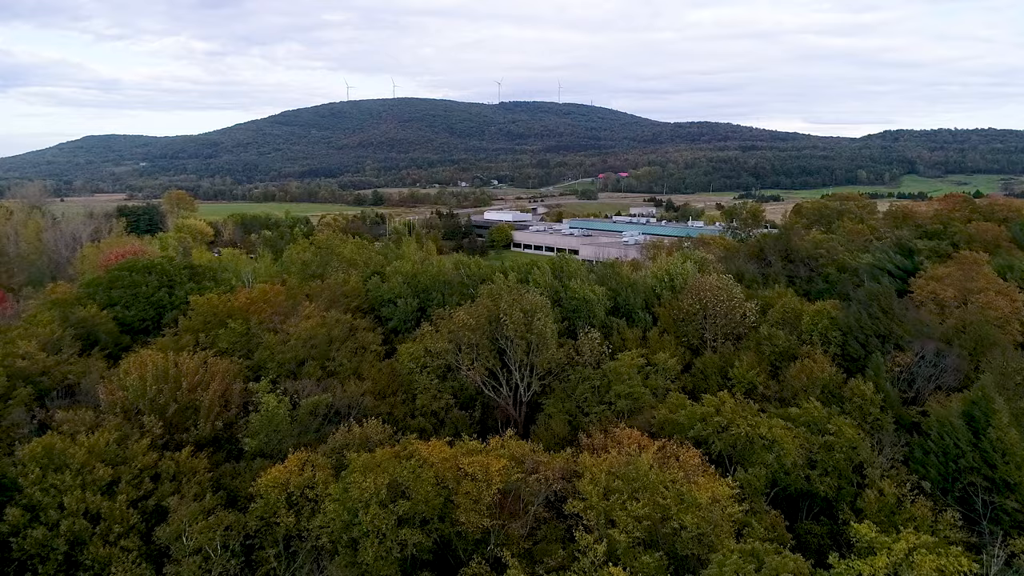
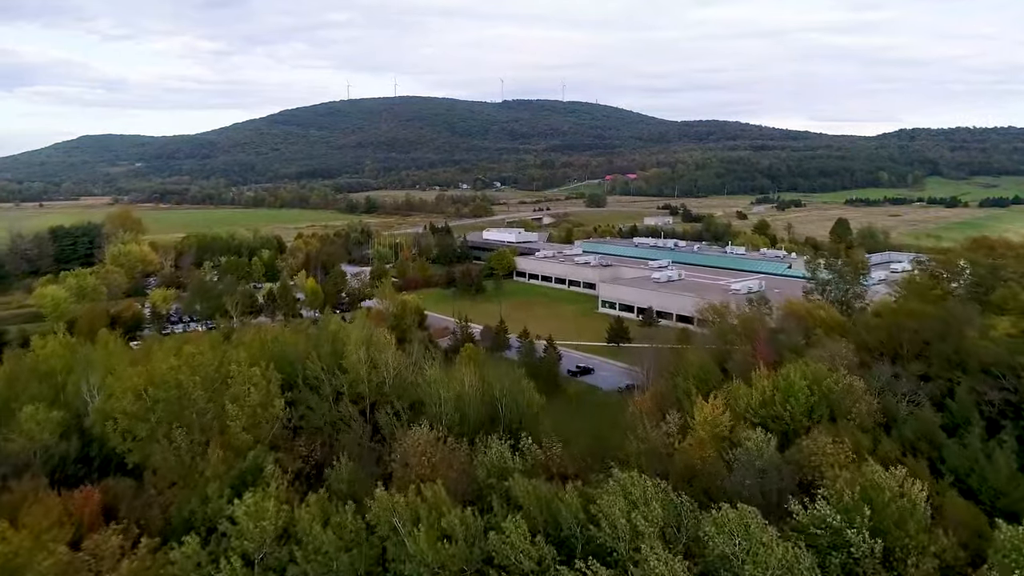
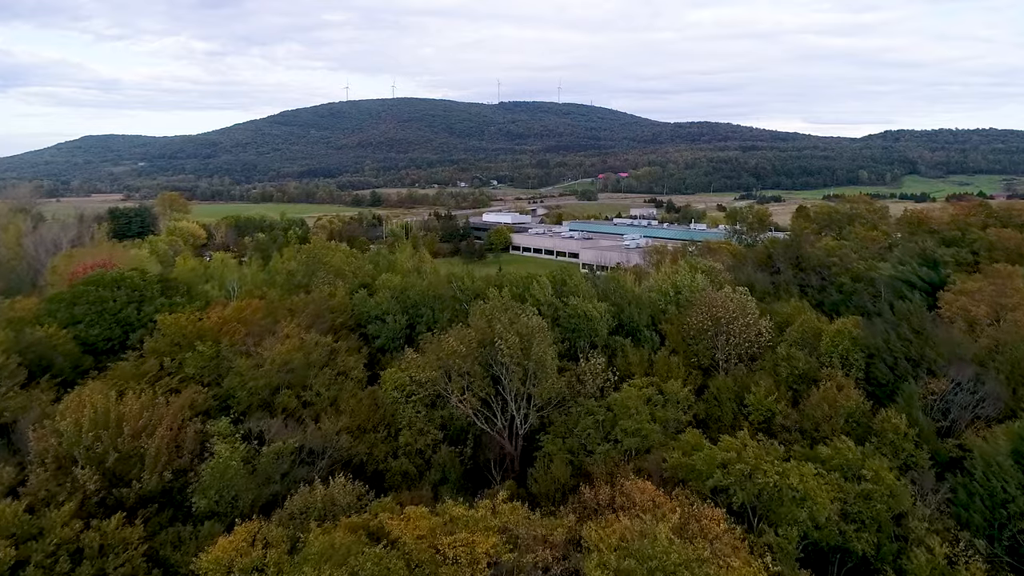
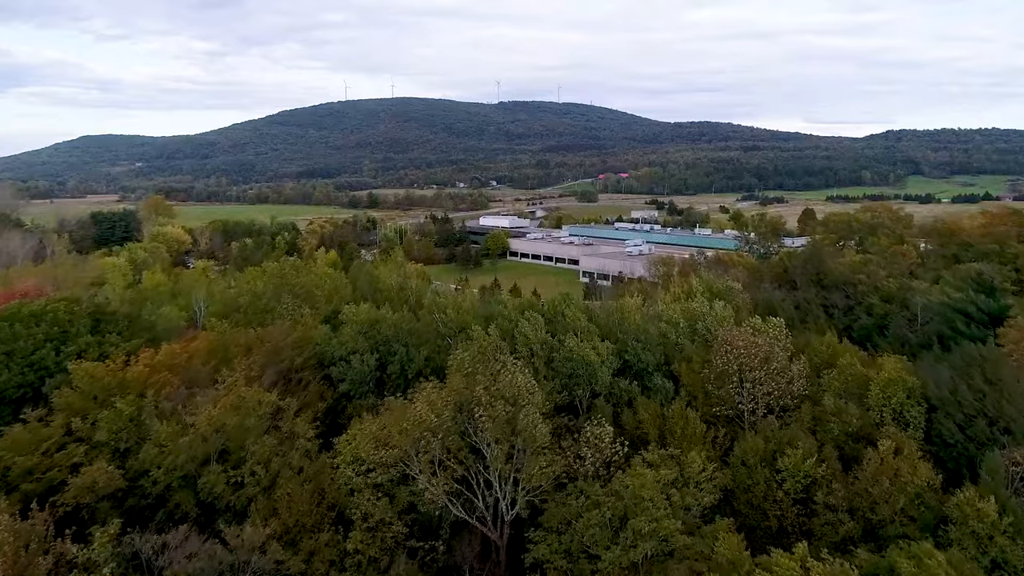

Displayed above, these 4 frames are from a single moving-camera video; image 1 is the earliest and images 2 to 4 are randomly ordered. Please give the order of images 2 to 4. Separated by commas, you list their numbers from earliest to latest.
3, 4, 2
